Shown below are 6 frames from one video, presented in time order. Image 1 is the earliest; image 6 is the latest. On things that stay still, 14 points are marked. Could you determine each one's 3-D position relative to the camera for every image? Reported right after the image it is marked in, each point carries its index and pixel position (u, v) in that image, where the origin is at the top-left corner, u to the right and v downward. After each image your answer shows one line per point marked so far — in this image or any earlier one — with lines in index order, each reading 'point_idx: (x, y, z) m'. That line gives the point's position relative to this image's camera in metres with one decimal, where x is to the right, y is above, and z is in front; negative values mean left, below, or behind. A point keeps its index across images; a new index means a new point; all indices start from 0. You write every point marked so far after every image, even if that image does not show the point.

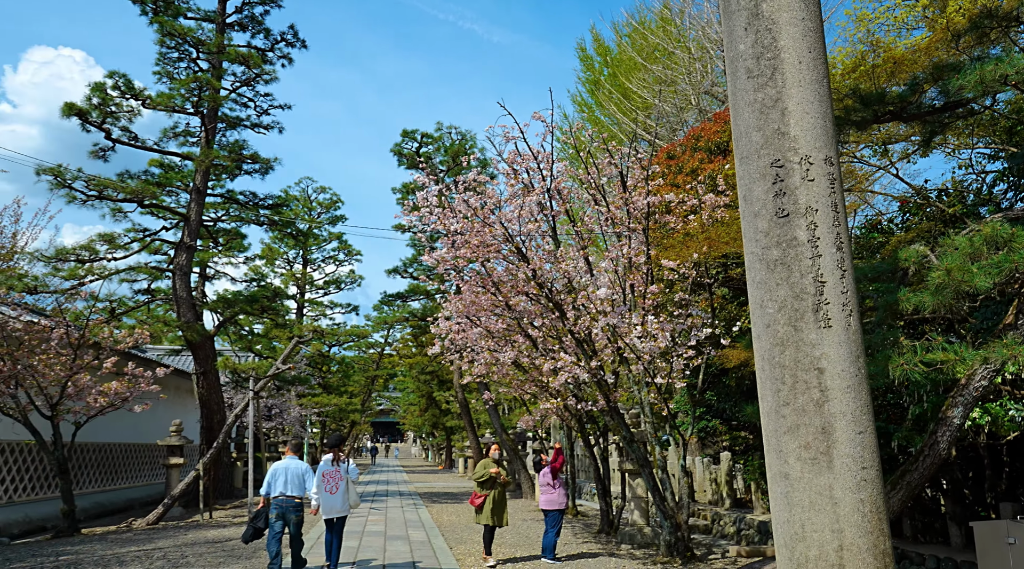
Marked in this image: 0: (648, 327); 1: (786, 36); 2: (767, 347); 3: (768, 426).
0: (+1.4, -0.5, +8.5) m
1: (+1.4, +1.3, +4.1) m
2: (+1.3, -0.3, +3.9) m
3: (+1.3, -0.7, +3.8) m
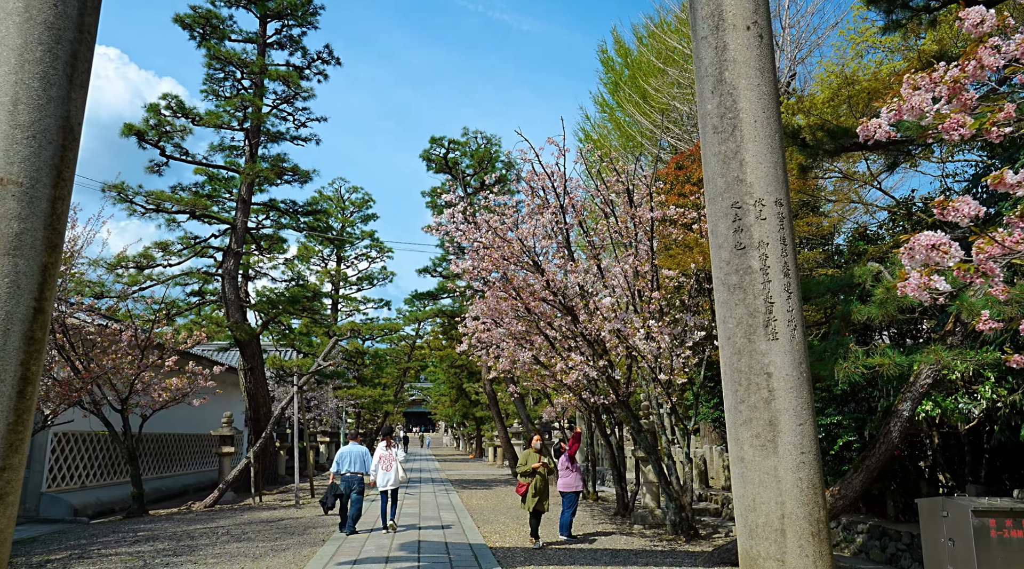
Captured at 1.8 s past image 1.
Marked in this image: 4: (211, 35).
0: (+1.6, -0.5, +9.5) m
1: (+1.5, +1.2, +5.1) m
2: (+1.4, -0.4, +4.9) m
3: (+1.4, -0.8, +4.8) m
4: (-6.0, +5.0, +16.0) m
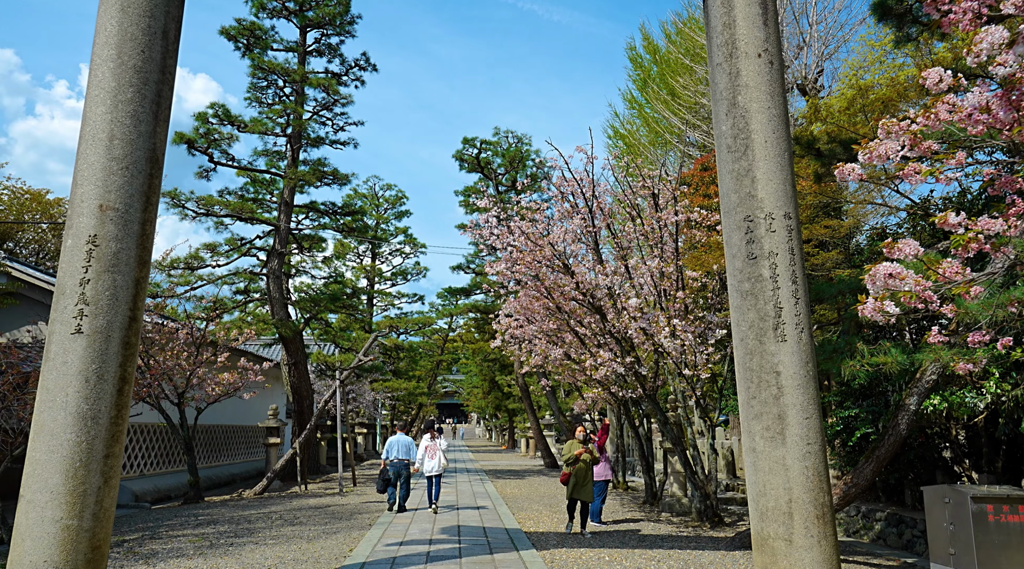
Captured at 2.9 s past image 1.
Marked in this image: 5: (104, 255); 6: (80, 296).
0: (+2.0, -0.5, +10.0) m
1: (+1.7, +1.1, +5.6) m
2: (+1.6, -0.5, +5.4) m
3: (+1.6, -0.9, +5.4) m
4: (-5.4, +5.0, +16.8) m
5: (-2.7, +0.2, +5.2) m
6: (-2.8, -0.1, +5.2) m
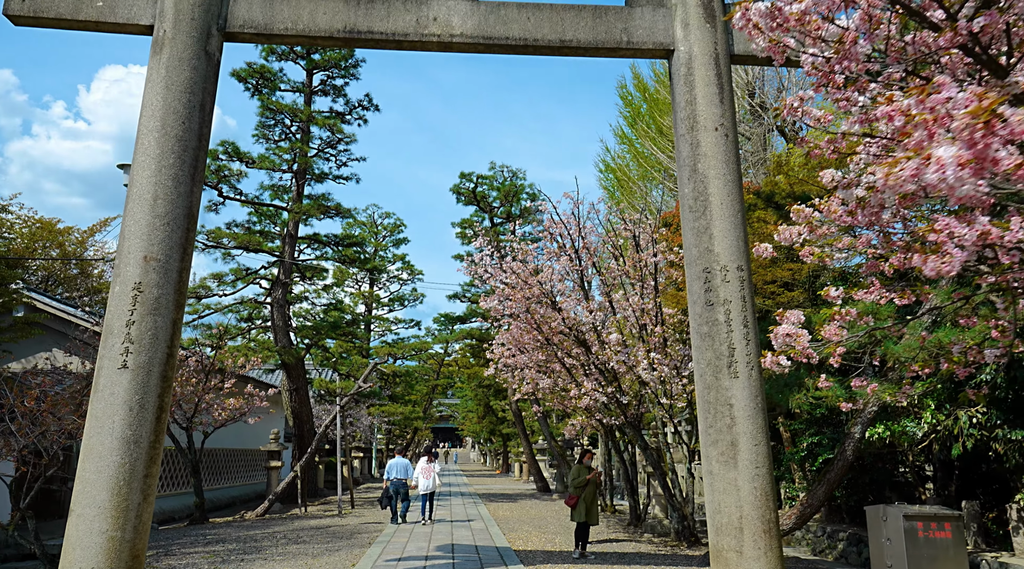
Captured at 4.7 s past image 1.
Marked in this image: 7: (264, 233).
0: (+1.9, -1.0, +10.8) m
1: (+1.6, +0.8, +6.5) m
2: (+1.5, -0.8, +6.2) m
3: (+1.5, -1.2, +6.2) m
4: (-5.5, +4.4, +17.7) m
5: (-2.8, -0.1, +6.1) m
6: (-2.9, -0.4, +6.0) m
7: (-5.7, +1.2, +18.6) m
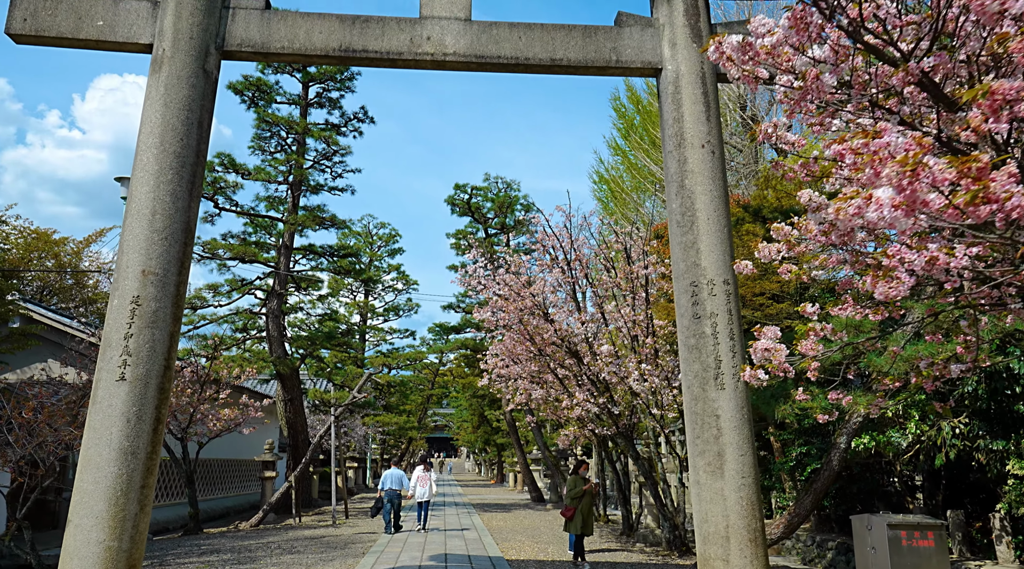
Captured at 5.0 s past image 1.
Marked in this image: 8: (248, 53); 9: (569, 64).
0: (+1.8, -1.2, +11.0) m
1: (+1.5, +0.7, +6.6) m
2: (+1.4, -0.9, +6.4) m
3: (+1.4, -1.3, +6.3) m
4: (-5.6, +4.1, +17.9) m
5: (-2.8, -0.2, +6.2) m
6: (-3.0, -0.5, +6.1) m
7: (-5.9, +0.9, +18.7) m
8: (-2.2, +2.0, +6.8) m
9: (+0.5, +1.9, +7.0) m
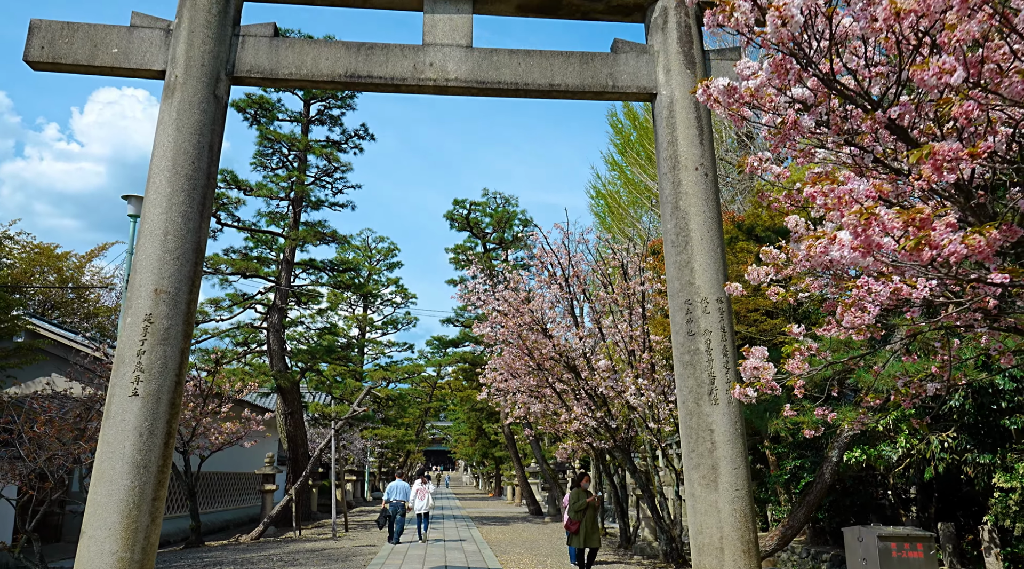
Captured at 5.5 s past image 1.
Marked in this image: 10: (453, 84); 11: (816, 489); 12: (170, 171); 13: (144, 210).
0: (+1.8, -1.4, +11.2) m
1: (+1.5, +0.5, +6.9) m
2: (+1.4, -1.1, +6.6) m
3: (+1.4, -1.5, +6.5) m
4: (-5.7, +3.8, +18.2) m
5: (-2.8, -0.4, +6.4) m
6: (-3.0, -0.6, +6.3) m
7: (-5.9, +0.6, +18.9) m
8: (-2.2, +1.8, +7.0) m
9: (+0.5, +1.8, +7.2) m
10: (-0.5, +1.8, +7.1) m
11: (+3.2, -2.1, +8.3) m
12: (-2.8, +0.9, +6.6) m
13: (-3.0, +0.6, +6.6) m
